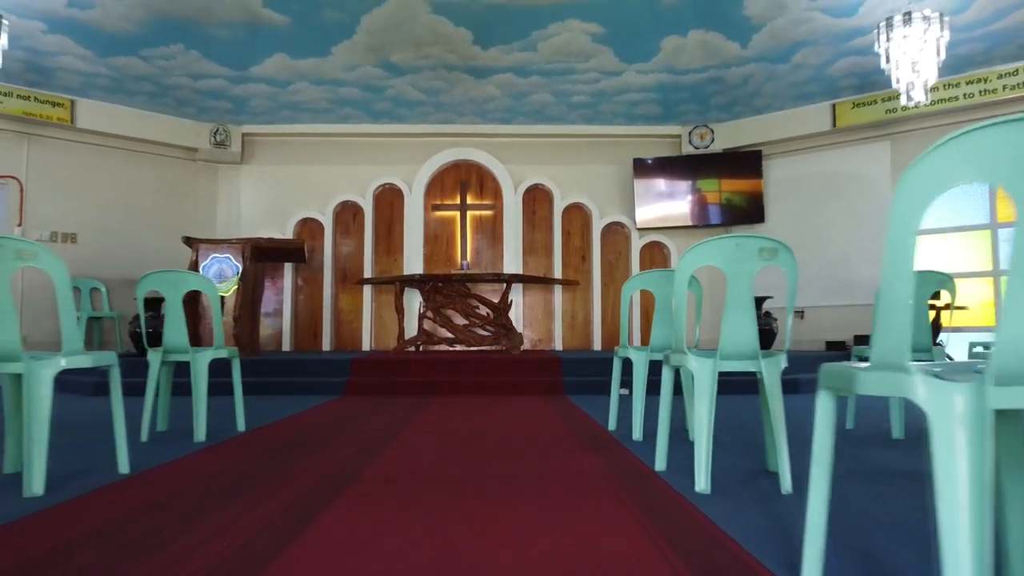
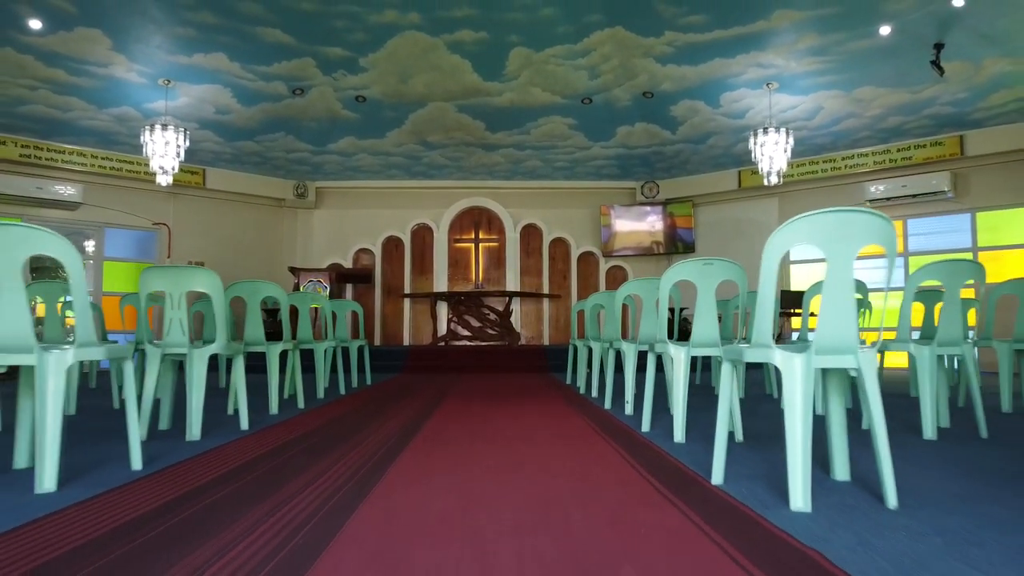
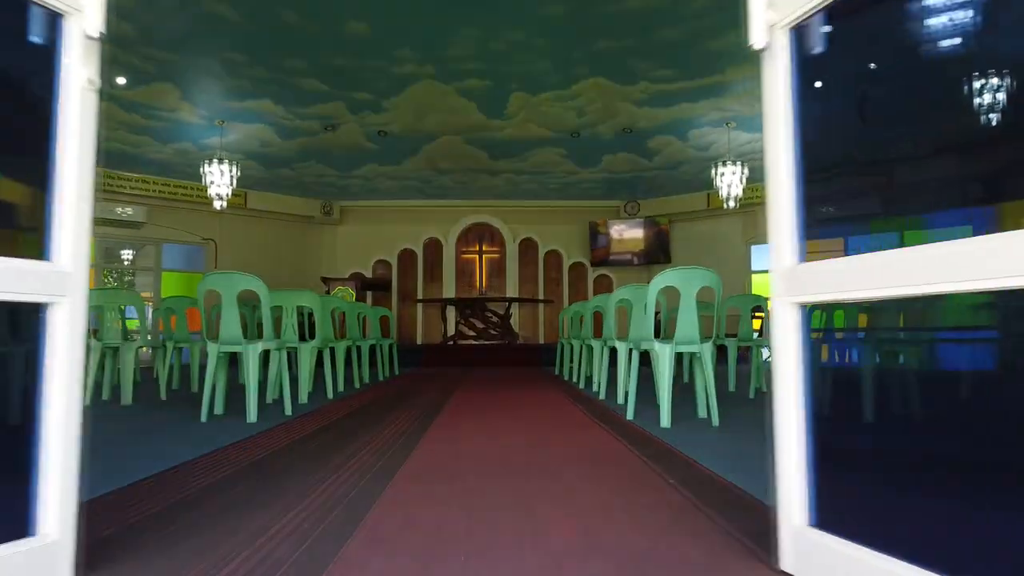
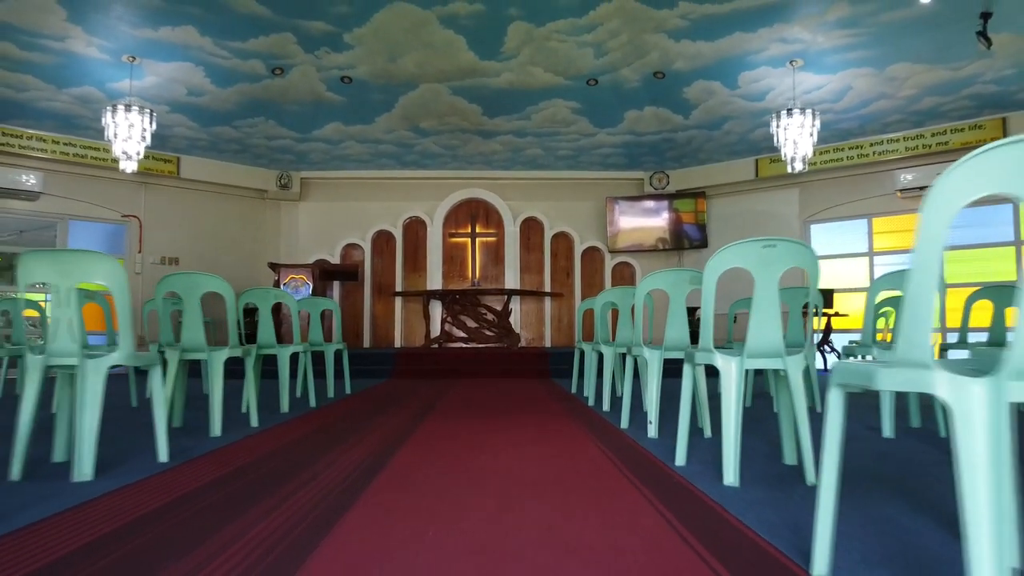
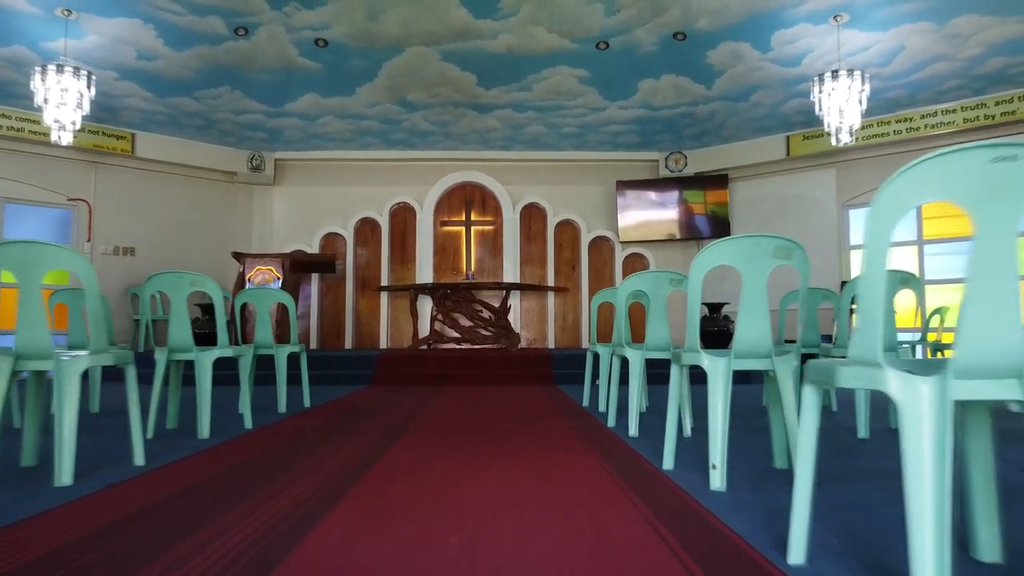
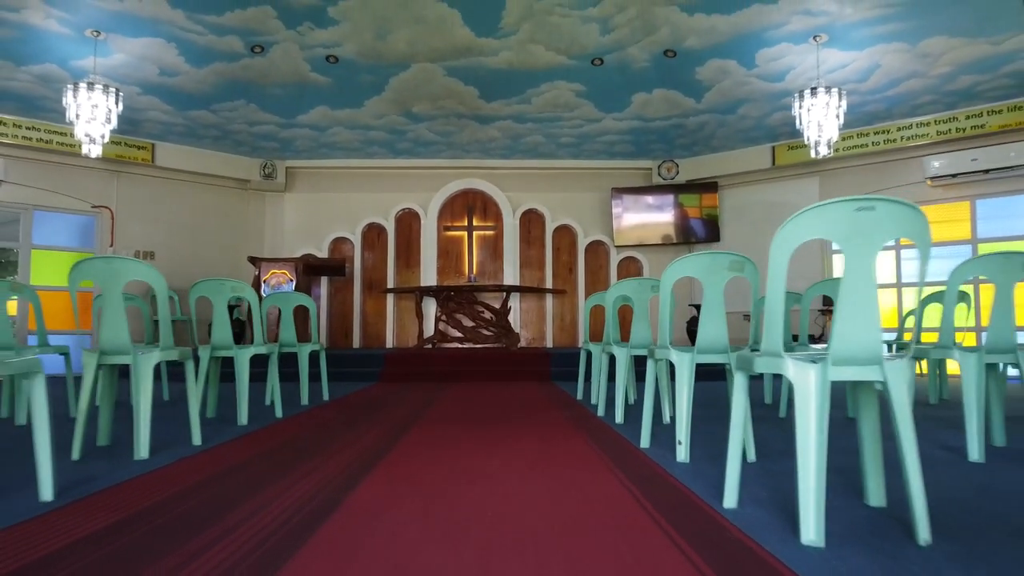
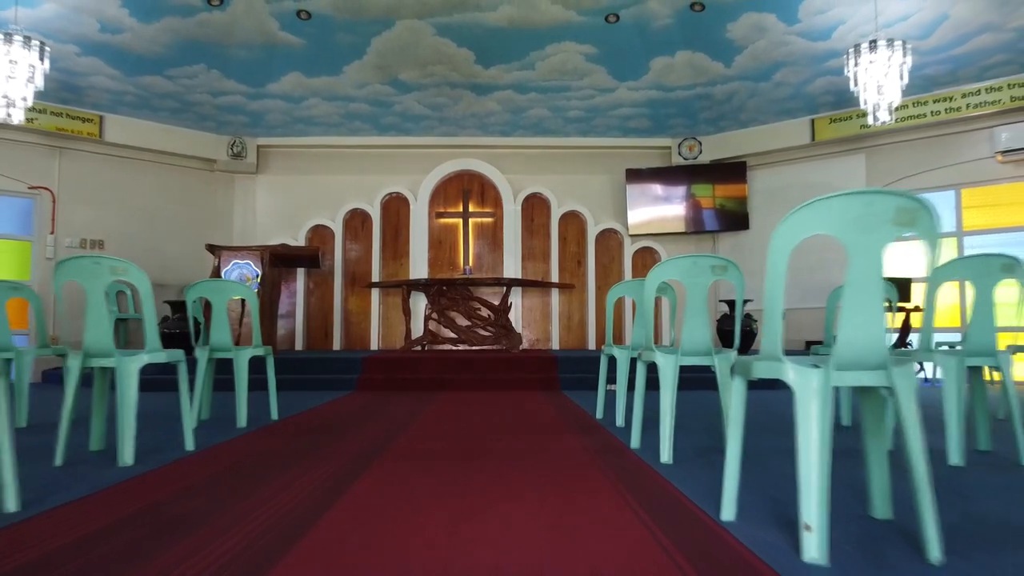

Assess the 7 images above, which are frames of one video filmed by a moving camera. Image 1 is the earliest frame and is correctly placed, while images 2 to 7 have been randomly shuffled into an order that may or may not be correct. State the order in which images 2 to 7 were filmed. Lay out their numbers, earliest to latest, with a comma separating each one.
7, 5, 6, 4, 2, 3
